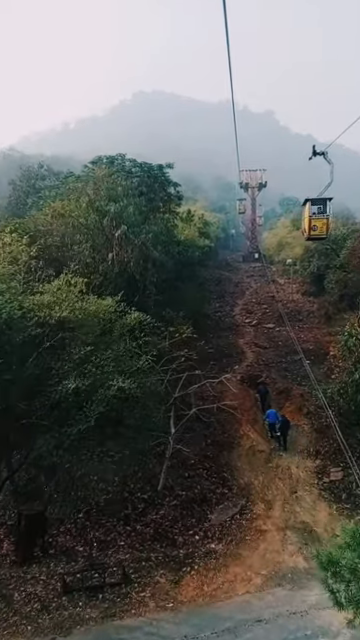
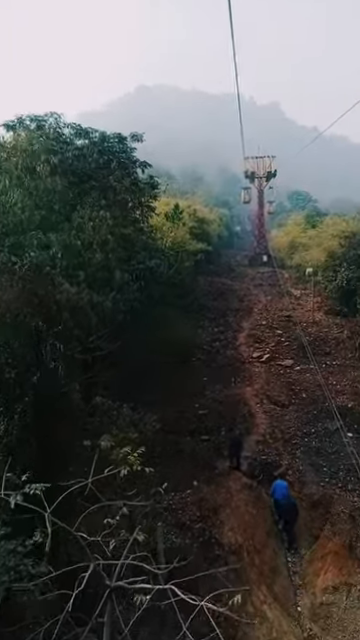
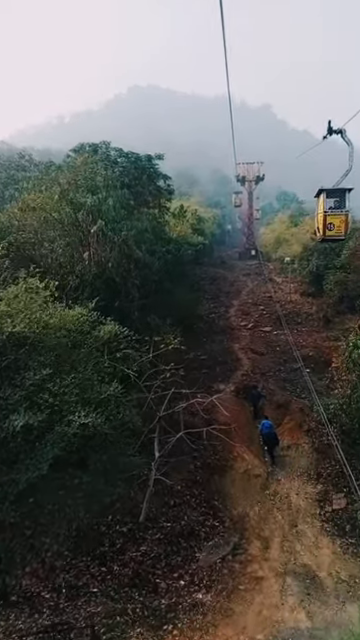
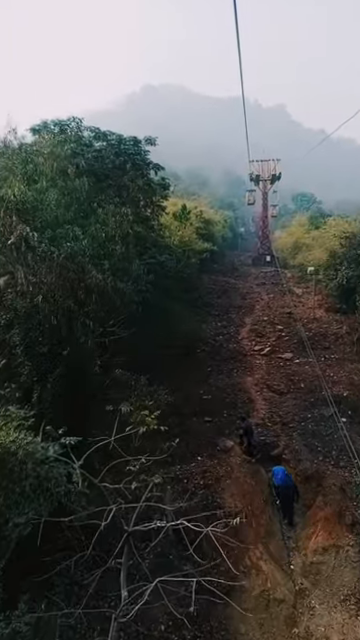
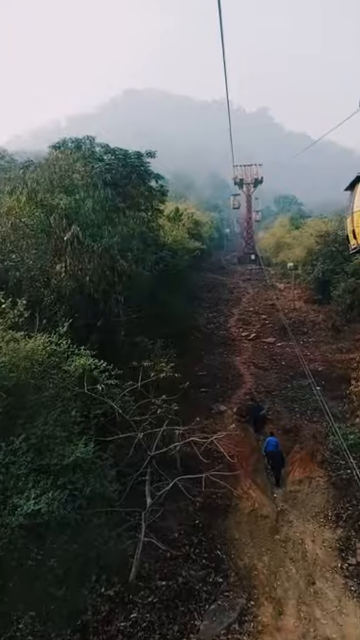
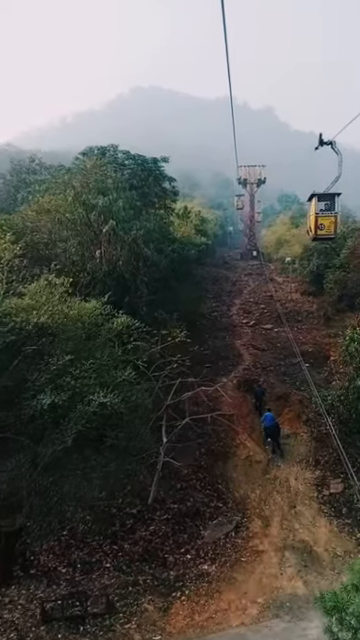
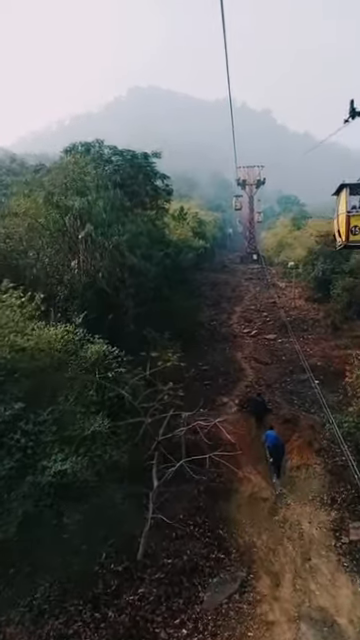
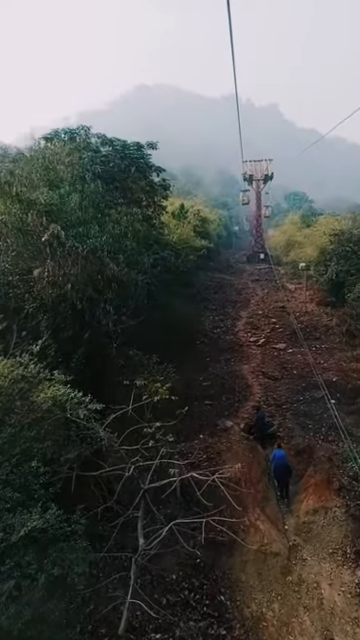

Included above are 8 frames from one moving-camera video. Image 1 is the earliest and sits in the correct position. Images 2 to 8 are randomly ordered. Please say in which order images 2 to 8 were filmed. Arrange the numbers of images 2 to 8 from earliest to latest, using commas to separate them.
6, 3, 7, 5, 8, 4, 2
